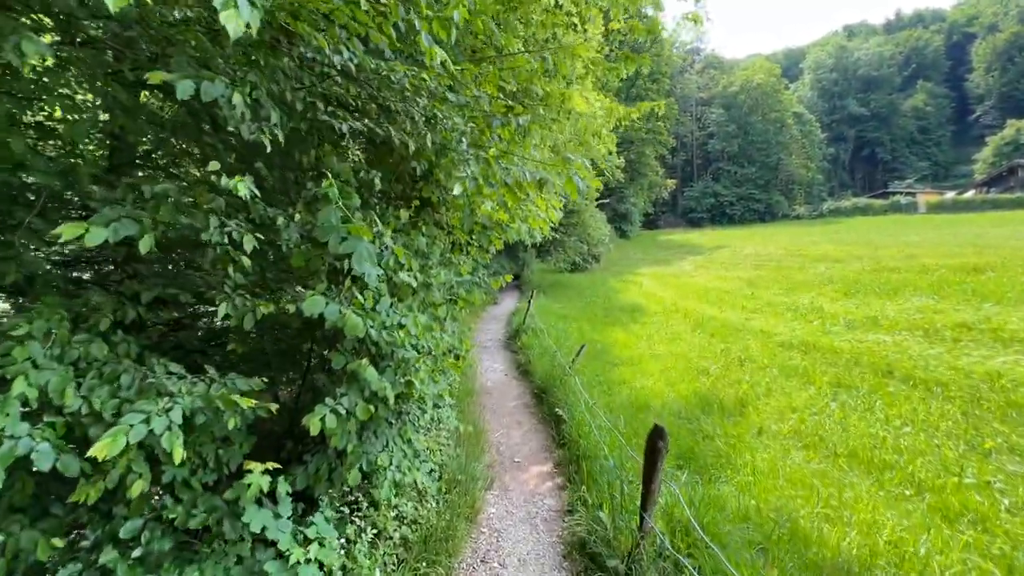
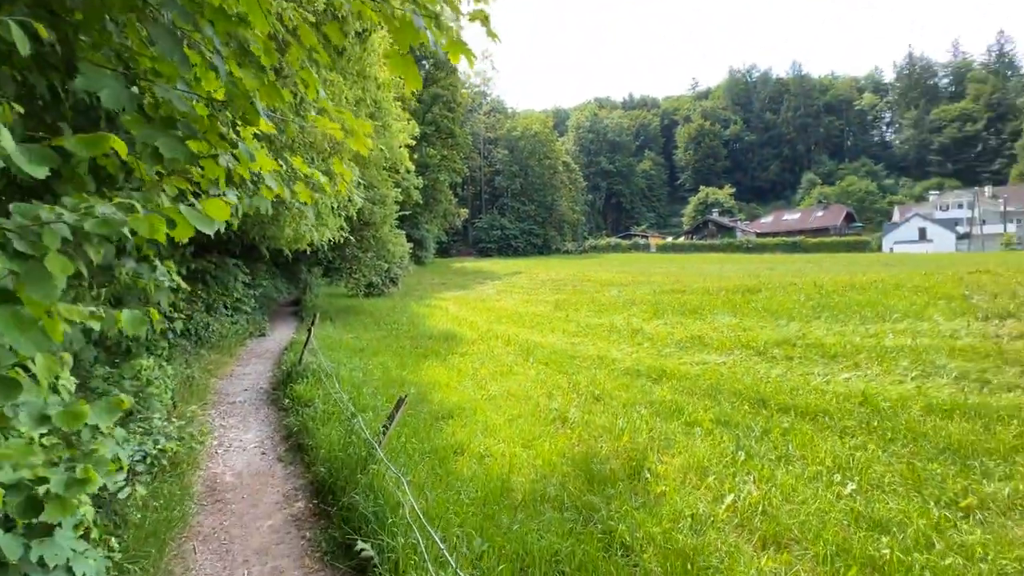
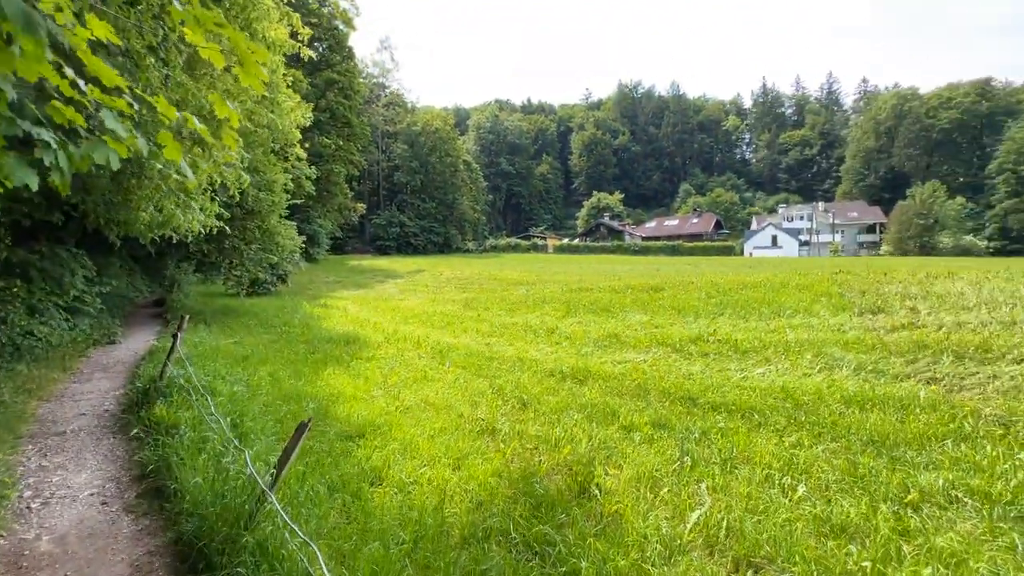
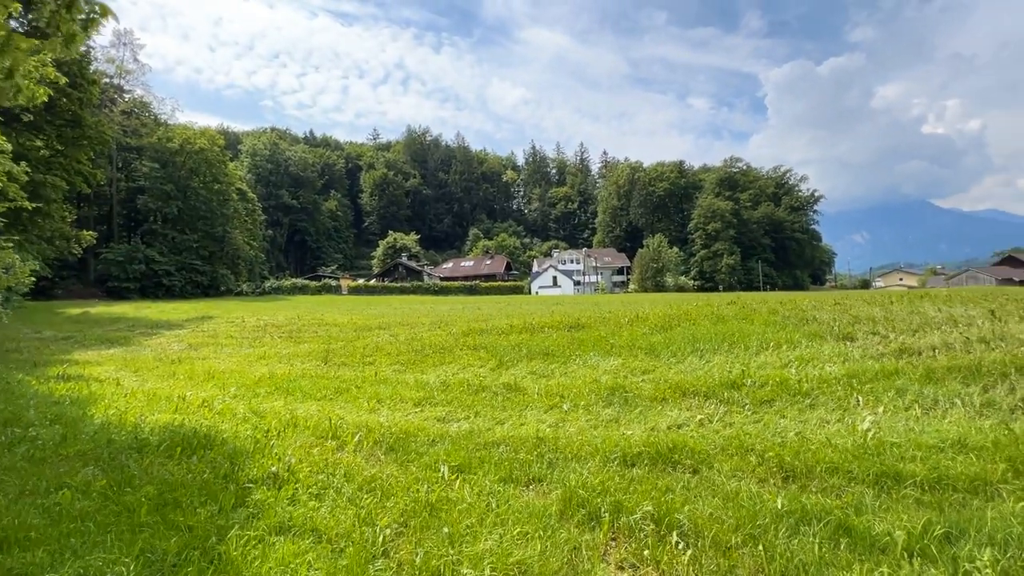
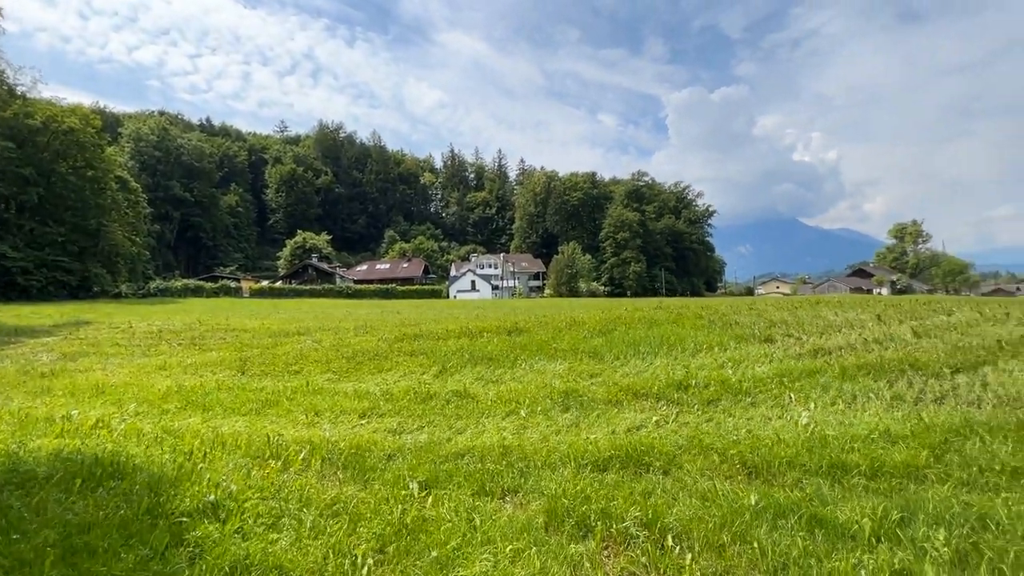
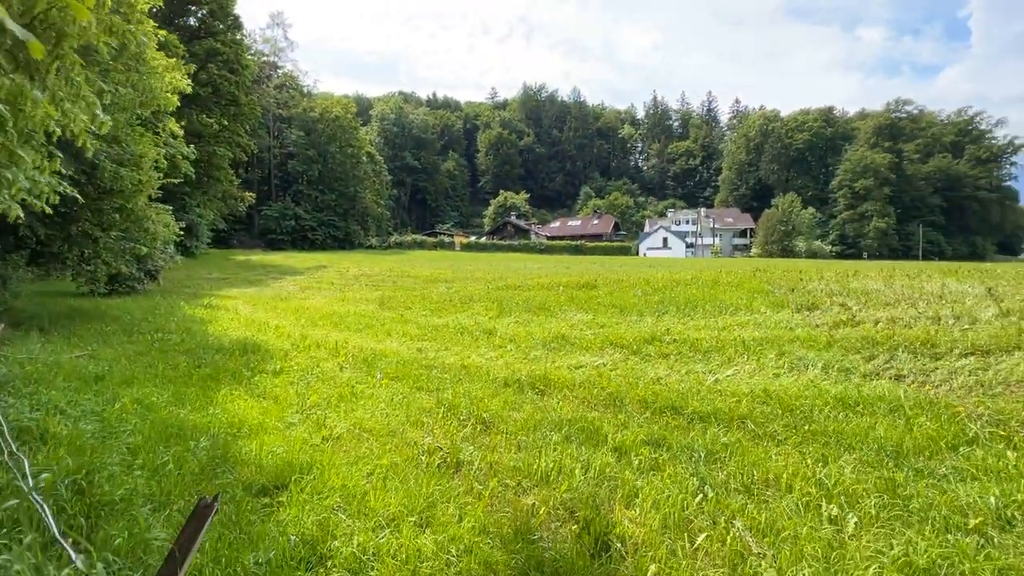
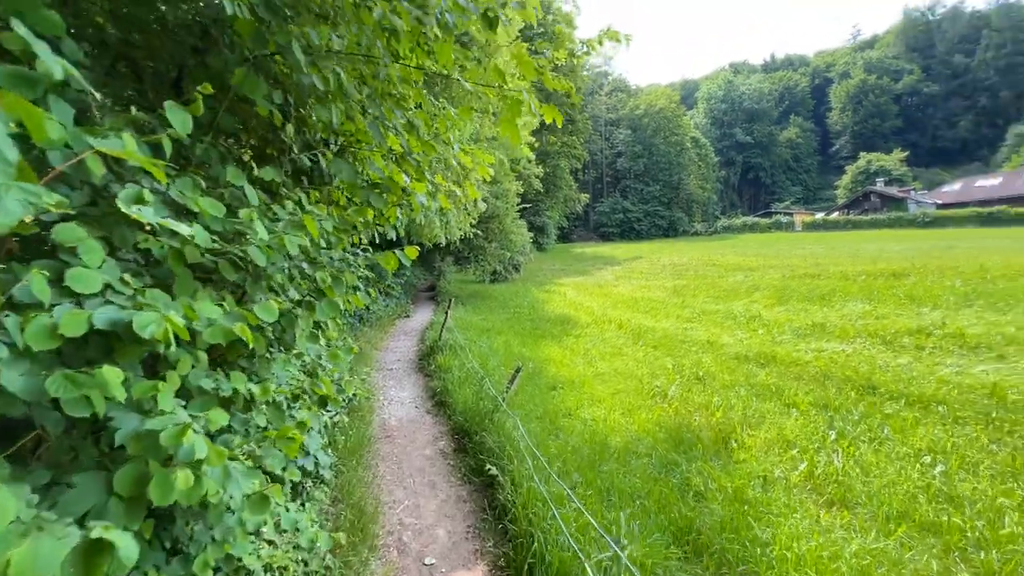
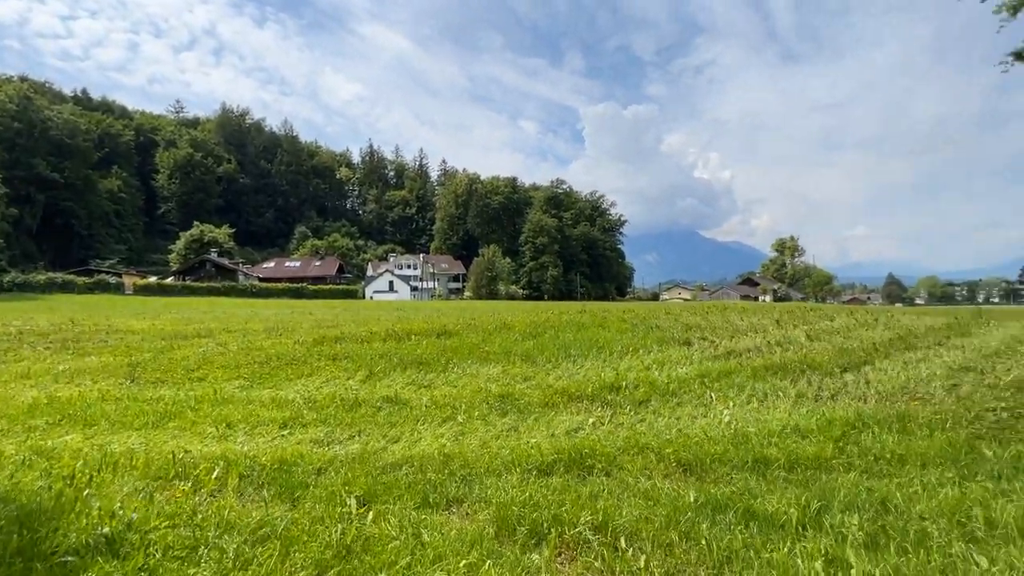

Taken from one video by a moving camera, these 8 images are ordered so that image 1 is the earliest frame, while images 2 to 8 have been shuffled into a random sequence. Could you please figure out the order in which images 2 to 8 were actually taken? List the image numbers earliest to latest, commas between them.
7, 2, 3, 6, 4, 5, 8
